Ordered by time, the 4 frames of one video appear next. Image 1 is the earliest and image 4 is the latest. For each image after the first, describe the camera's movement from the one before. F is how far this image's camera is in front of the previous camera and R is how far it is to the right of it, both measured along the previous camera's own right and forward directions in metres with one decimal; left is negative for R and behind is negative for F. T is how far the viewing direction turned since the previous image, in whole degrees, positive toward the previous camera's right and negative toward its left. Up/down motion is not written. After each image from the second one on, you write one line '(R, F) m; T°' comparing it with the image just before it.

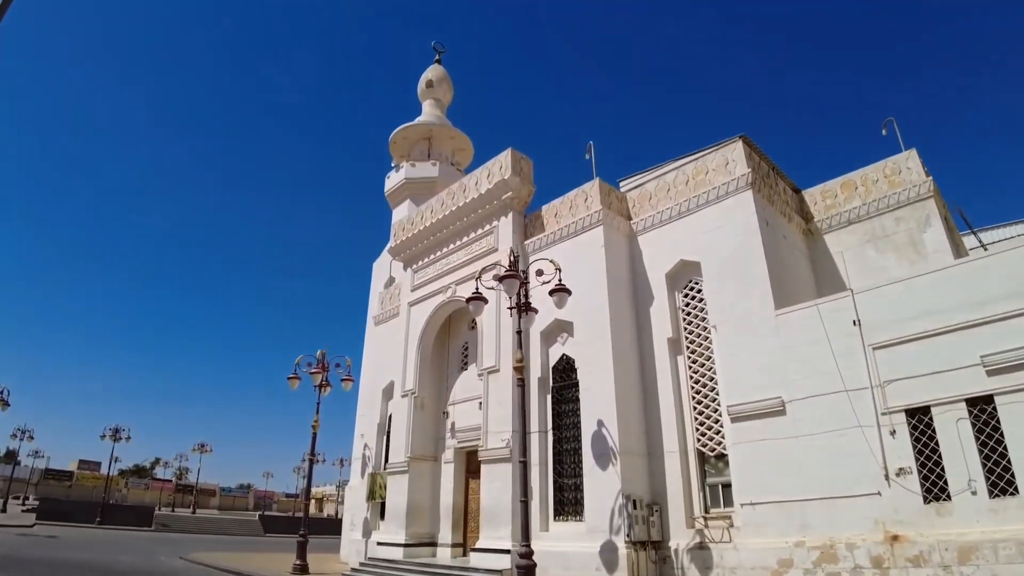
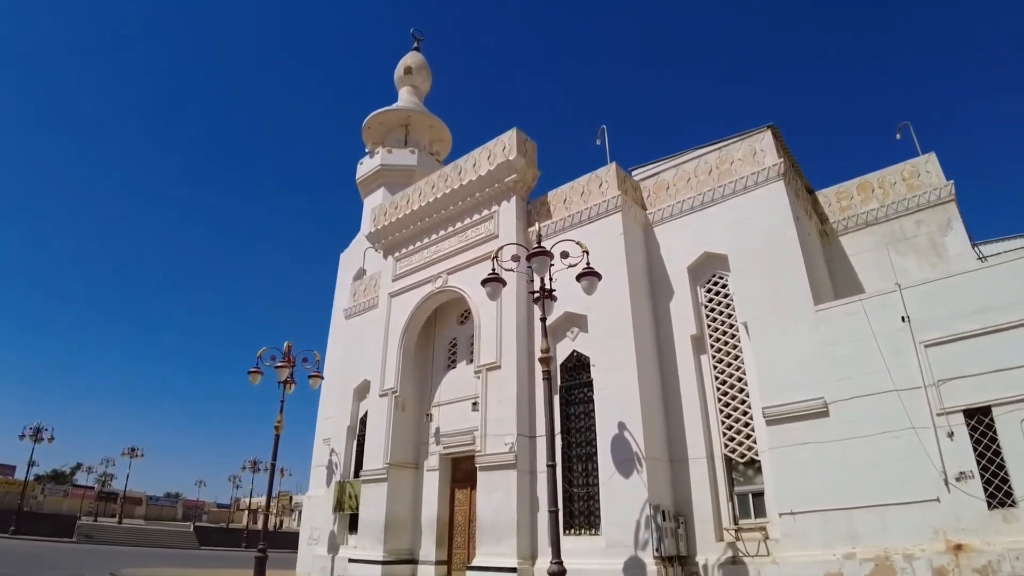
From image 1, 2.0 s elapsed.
(-1.1, +1.0) m; +6°
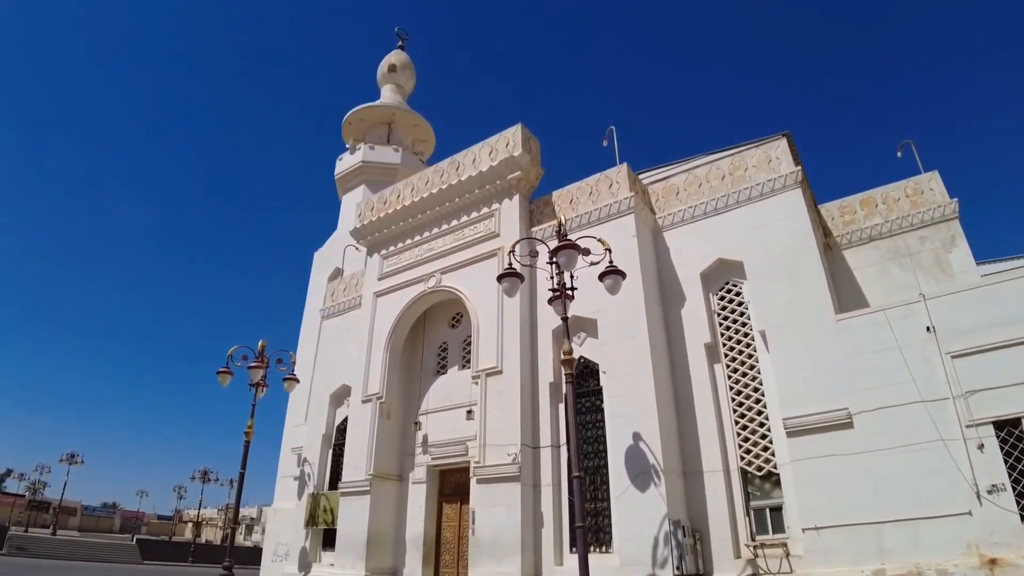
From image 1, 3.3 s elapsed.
(-0.8, +0.6) m; +5°
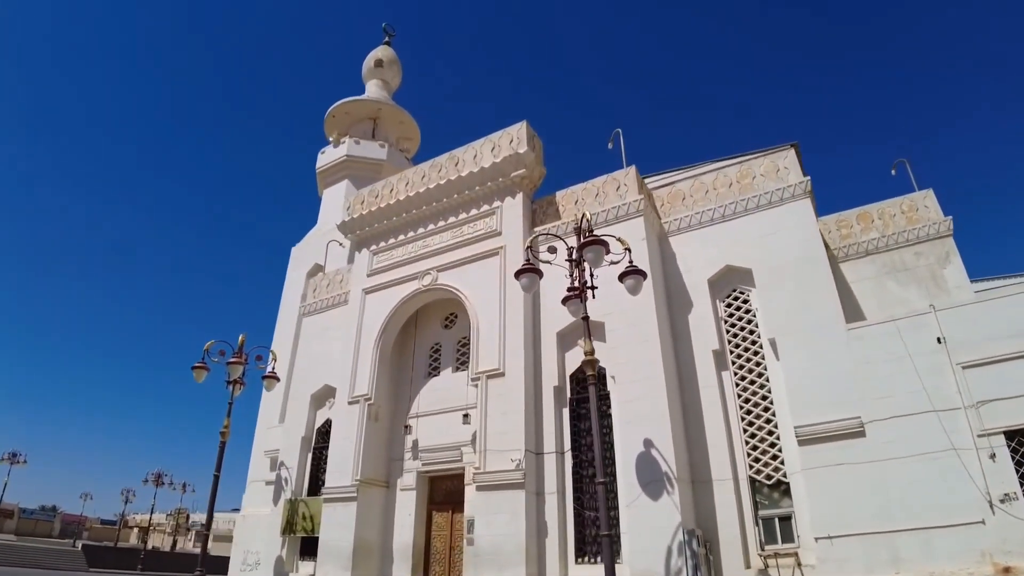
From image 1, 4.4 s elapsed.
(-0.7, +0.3) m; +4°
